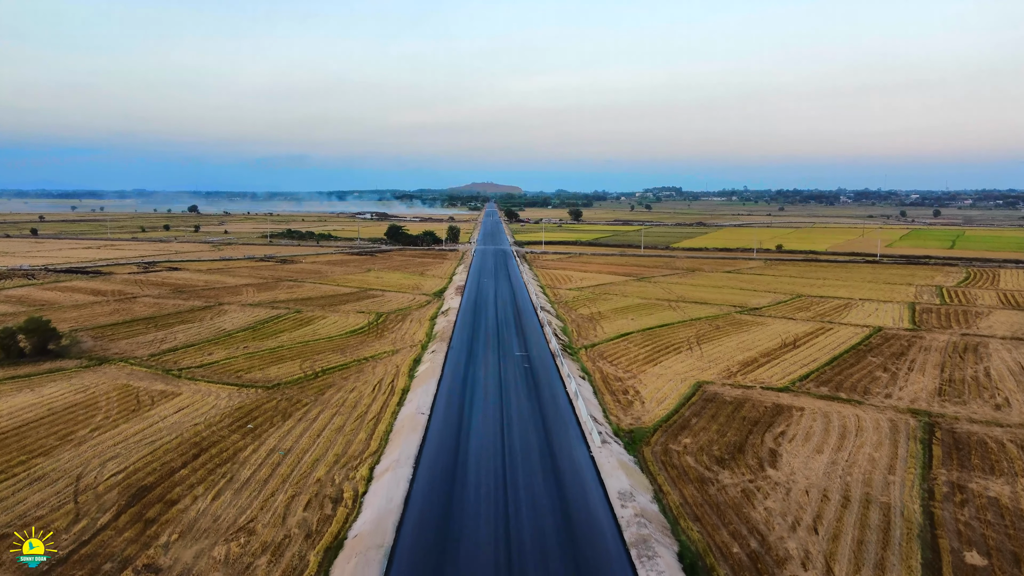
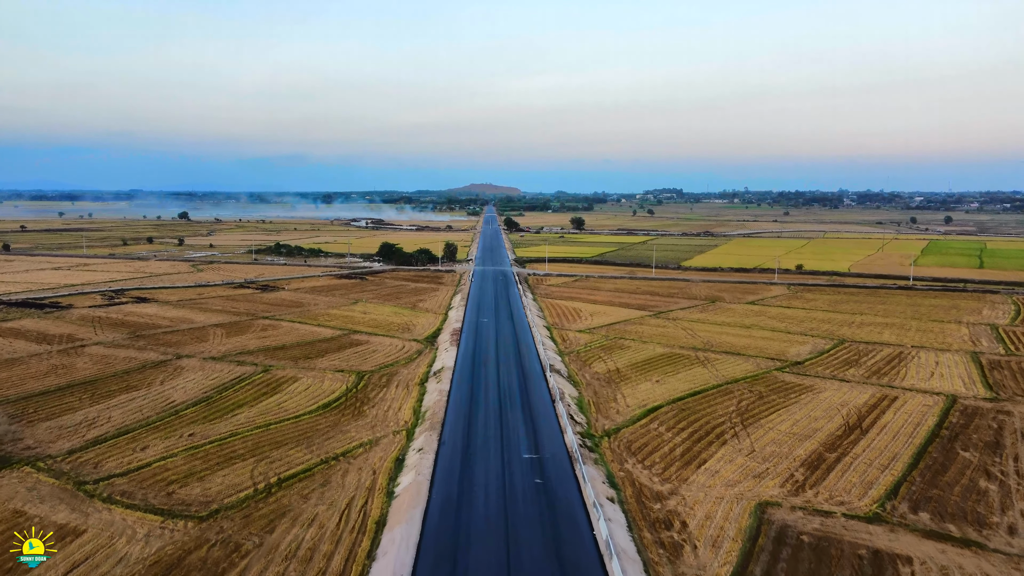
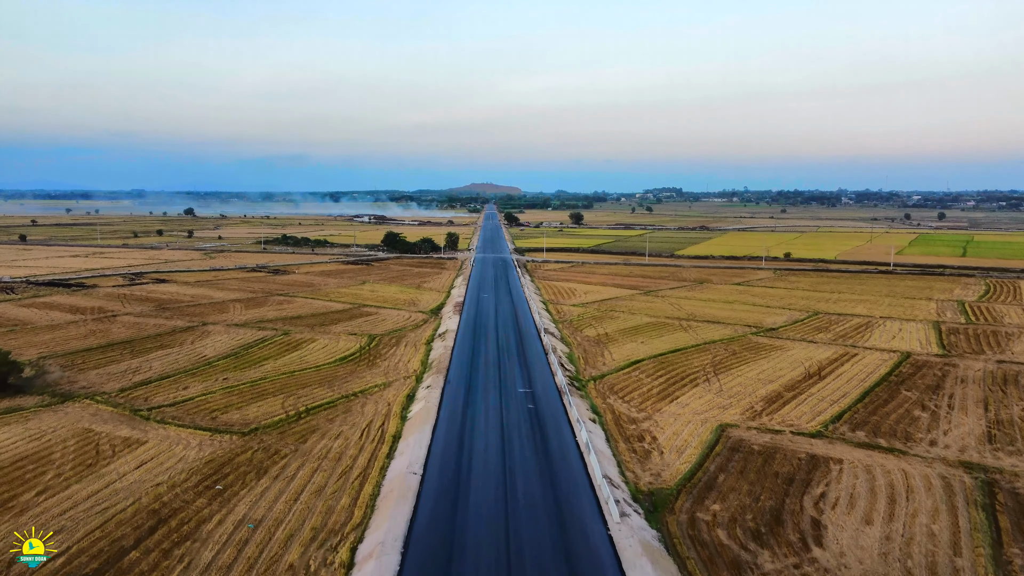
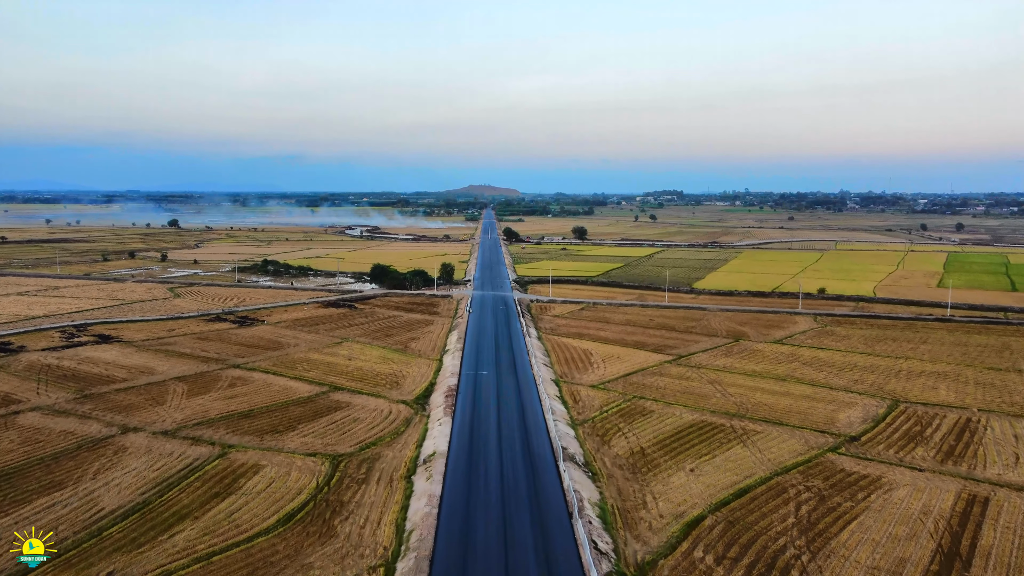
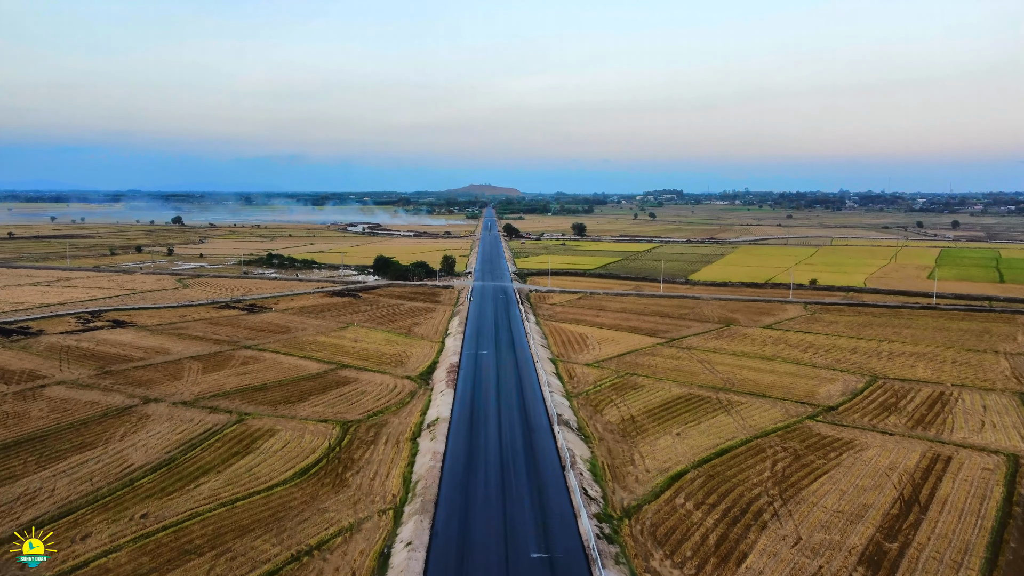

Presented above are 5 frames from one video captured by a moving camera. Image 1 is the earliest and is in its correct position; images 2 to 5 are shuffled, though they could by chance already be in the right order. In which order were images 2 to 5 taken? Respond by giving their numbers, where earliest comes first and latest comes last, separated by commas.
3, 2, 5, 4
